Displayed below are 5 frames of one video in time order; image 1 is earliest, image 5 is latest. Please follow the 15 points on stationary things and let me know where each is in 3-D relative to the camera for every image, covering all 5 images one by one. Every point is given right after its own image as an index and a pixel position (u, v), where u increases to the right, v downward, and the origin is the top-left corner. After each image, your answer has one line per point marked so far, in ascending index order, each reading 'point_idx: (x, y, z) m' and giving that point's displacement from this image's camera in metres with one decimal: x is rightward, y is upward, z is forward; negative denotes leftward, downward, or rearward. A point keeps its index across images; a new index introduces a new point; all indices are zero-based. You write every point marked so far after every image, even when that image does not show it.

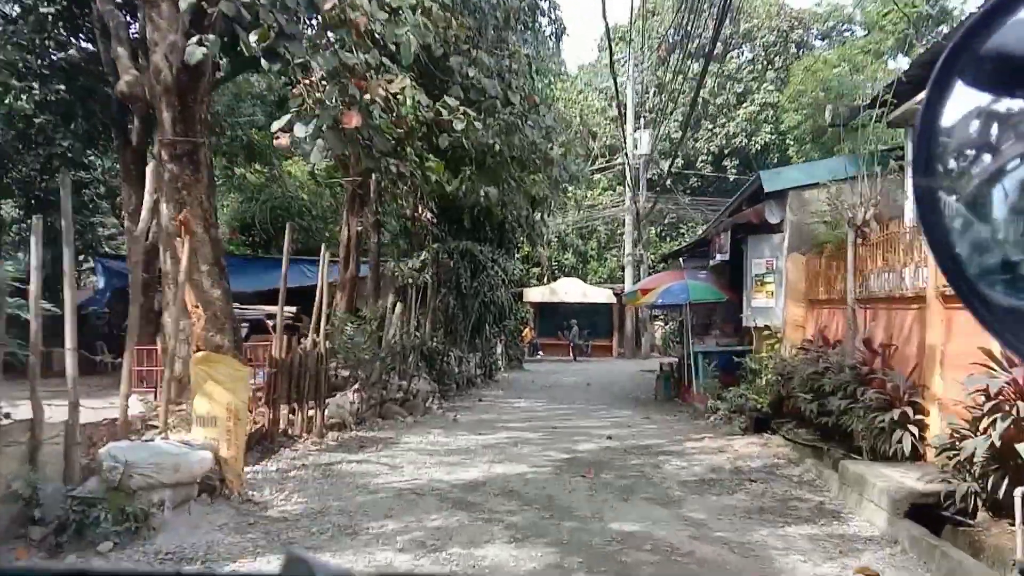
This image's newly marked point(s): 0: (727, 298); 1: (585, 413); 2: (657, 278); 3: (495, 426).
0: (+3.7, -0.2, +15.0) m
1: (+1.2, -2.0, +14.3) m
2: (+2.7, +0.2, +16.4) m
3: (-0.2, -1.9, +12.2) m
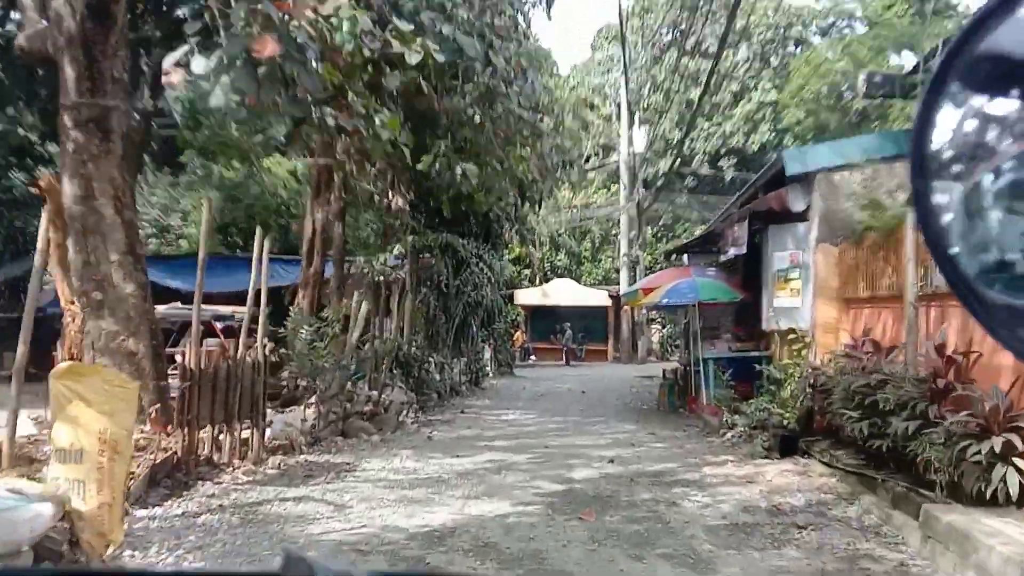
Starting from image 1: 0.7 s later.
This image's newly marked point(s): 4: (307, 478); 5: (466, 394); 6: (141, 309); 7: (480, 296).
0: (+3.5, -0.1, +13.2) m
1: (+1.0, -2.0, +12.5) m
2: (+2.5, +0.2, +14.6) m
3: (-0.4, -1.9, +10.4) m
4: (-1.8, -1.7, +7.9) m
5: (-0.9, -2.2, +18.0) m
6: (-3.5, -0.2, +8.2) m
7: (-0.7, -0.2, +19.0) m
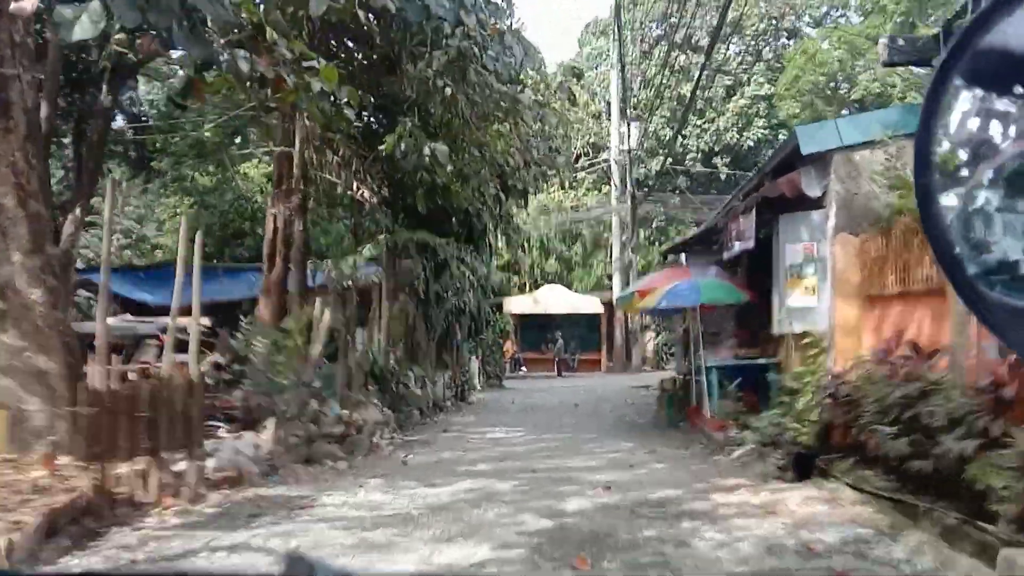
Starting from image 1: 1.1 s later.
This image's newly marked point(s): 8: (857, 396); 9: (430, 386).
0: (+3.2, -0.2, +12.1) m
1: (+0.8, -2.1, +11.4) m
2: (+2.2, +0.1, +13.5) m
3: (-0.6, -1.9, +9.2) m
4: (-2.0, -1.7, +6.7) m
5: (-1.2, -2.3, +16.8) m
6: (-3.6, -0.3, +7.0) m
7: (-1.0, -0.3, +17.9) m
8: (+3.3, -1.0, +8.4) m
9: (-1.5, -1.7, +15.6) m
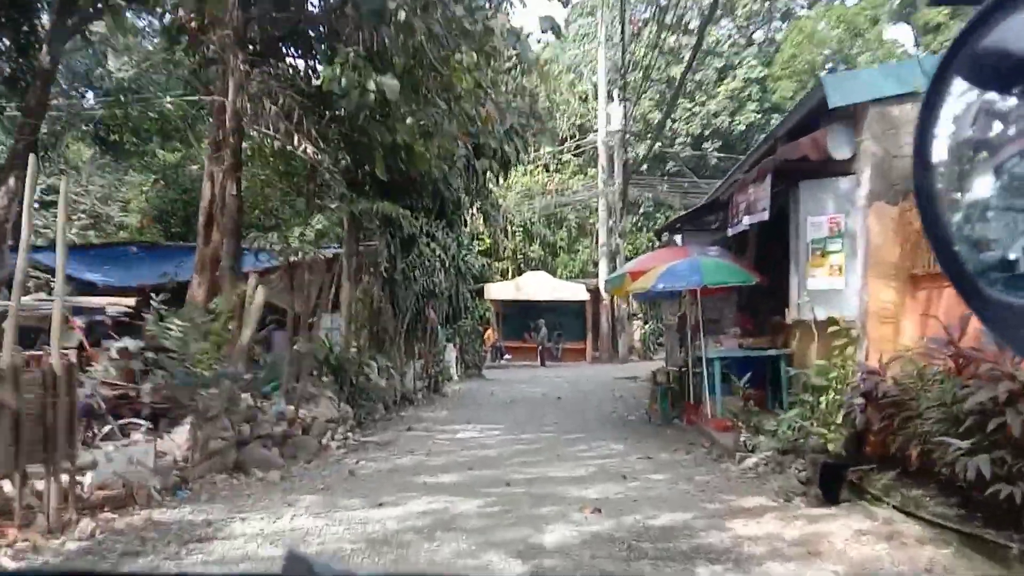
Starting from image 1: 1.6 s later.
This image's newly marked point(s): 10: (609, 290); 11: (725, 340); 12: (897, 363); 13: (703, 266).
0: (+2.9, +0.1, +10.5) m
1: (+0.5, -1.8, +9.8) m
2: (+1.9, +0.4, +11.9) m
3: (-0.9, -1.7, +7.6) m
4: (-2.2, -1.5, +5.1) m
5: (-1.6, -2.0, +15.2) m
6: (-3.9, 0.0, +5.3) m
7: (-1.4, 0.0, +16.2) m
8: (+3.1, -0.9, +6.9) m
9: (-1.8, -1.4, +14.0) m
10: (+1.4, 0.0, +12.9) m
11: (+2.6, -0.7, +10.8) m
12: (+3.2, -0.6, +7.3) m
13: (+2.3, +0.2, +10.4) m
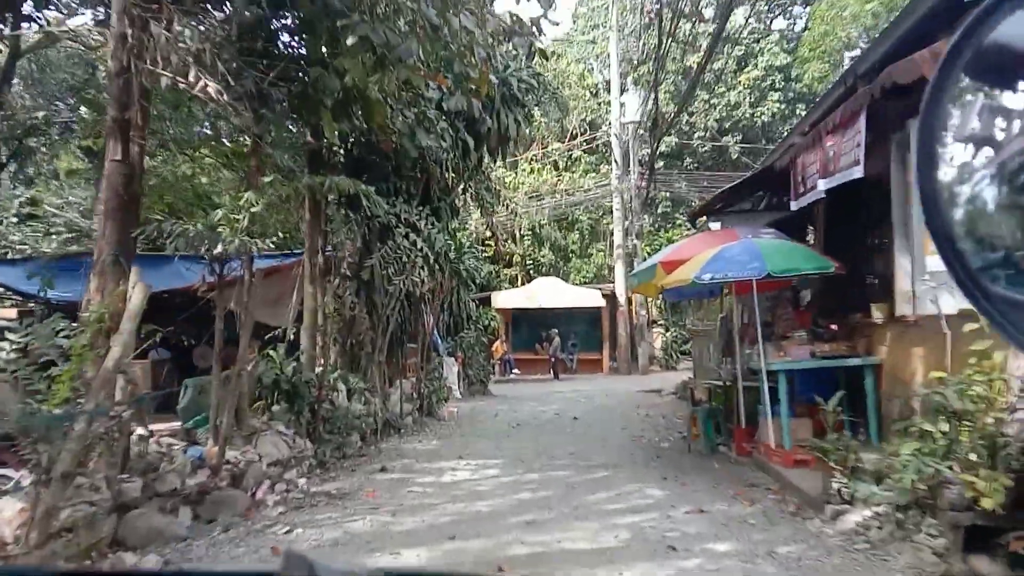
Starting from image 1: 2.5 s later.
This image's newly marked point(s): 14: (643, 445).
0: (+2.9, +0.2, +8.0) m
1: (+0.5, -1.8, +7.3) m
2: (+1.9, +0.5, +9.4) m
3: (-0.9, -1.6, +5.1) m
4: (-2.3, -1.5, +2.6) m
5: (-1.5, -2.1, +12.7) m
6: (-4.0, 0.0, +2.9) m
7: (-1.3, -0.1, +13.7) m
8: (+3.0, -0.7, +4.3) m
9: (-1.8, -1.5, +11.5) m
10: (+1.4, 0.0, +10.4) m
11: (+2.6, -0.6, +8.2) m
12: (+3.1, -0.5, +4.7) m
13: (+2.3, +0.3, +7.9) m
14: (+1.6, -2.0, +10.8) m
